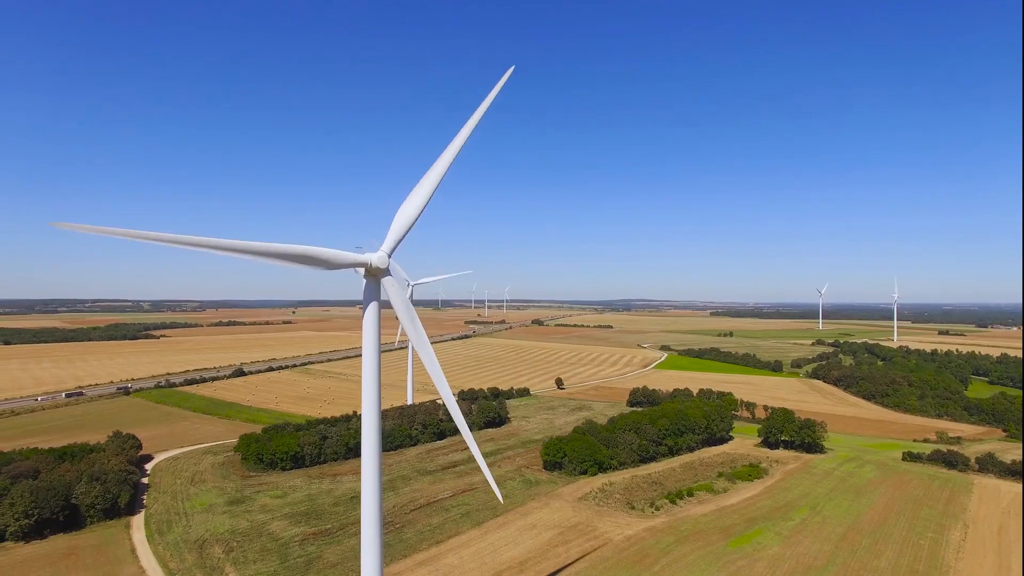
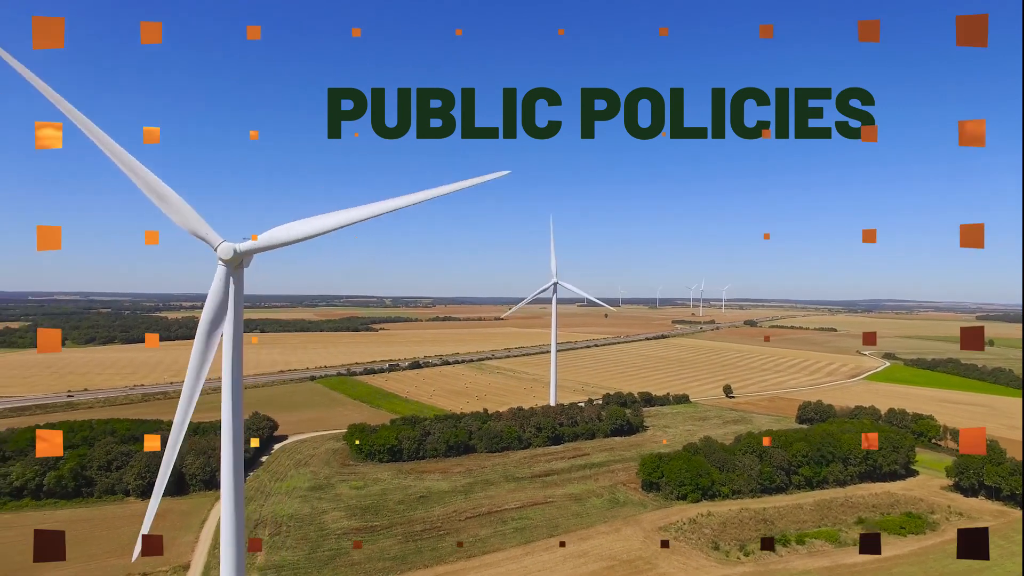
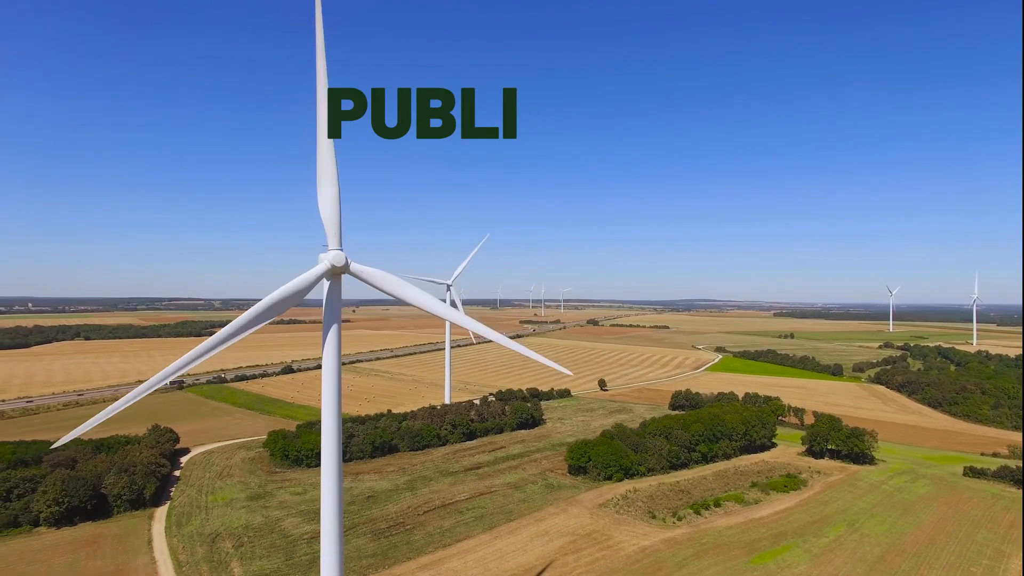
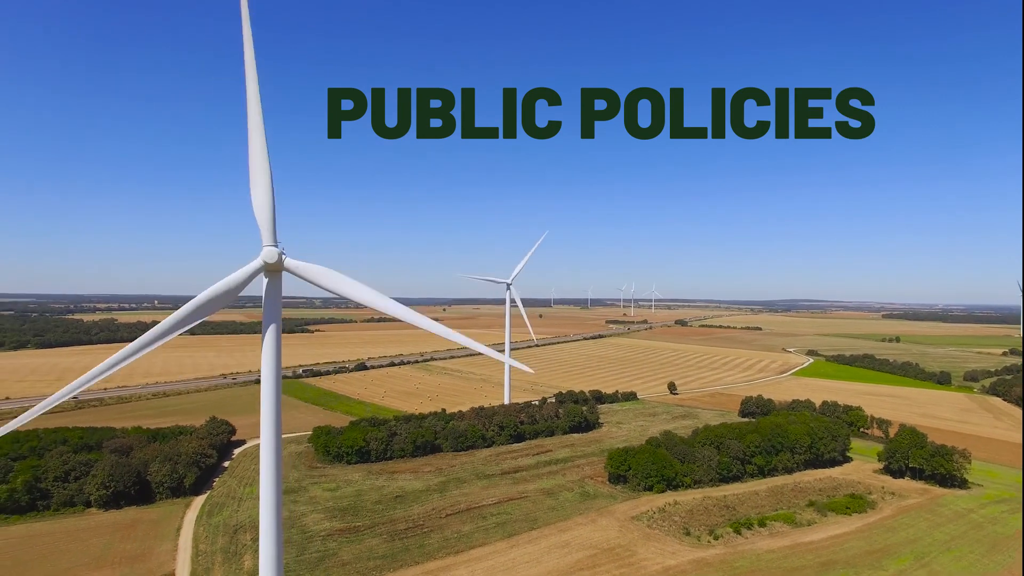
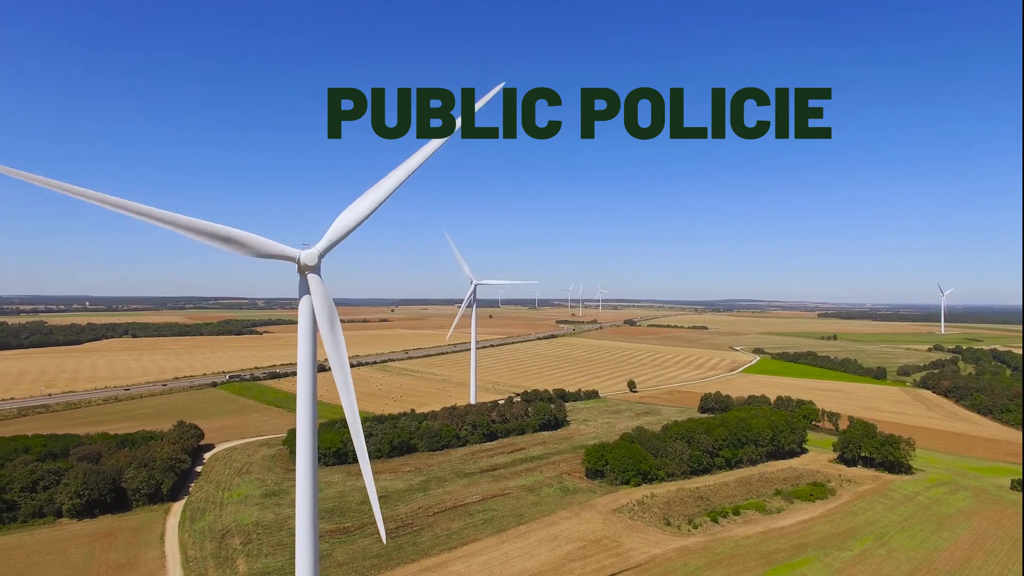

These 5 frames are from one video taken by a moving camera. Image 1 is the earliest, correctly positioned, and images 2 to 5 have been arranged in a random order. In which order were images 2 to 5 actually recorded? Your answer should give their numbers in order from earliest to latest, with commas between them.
3, 5, 4, 2
